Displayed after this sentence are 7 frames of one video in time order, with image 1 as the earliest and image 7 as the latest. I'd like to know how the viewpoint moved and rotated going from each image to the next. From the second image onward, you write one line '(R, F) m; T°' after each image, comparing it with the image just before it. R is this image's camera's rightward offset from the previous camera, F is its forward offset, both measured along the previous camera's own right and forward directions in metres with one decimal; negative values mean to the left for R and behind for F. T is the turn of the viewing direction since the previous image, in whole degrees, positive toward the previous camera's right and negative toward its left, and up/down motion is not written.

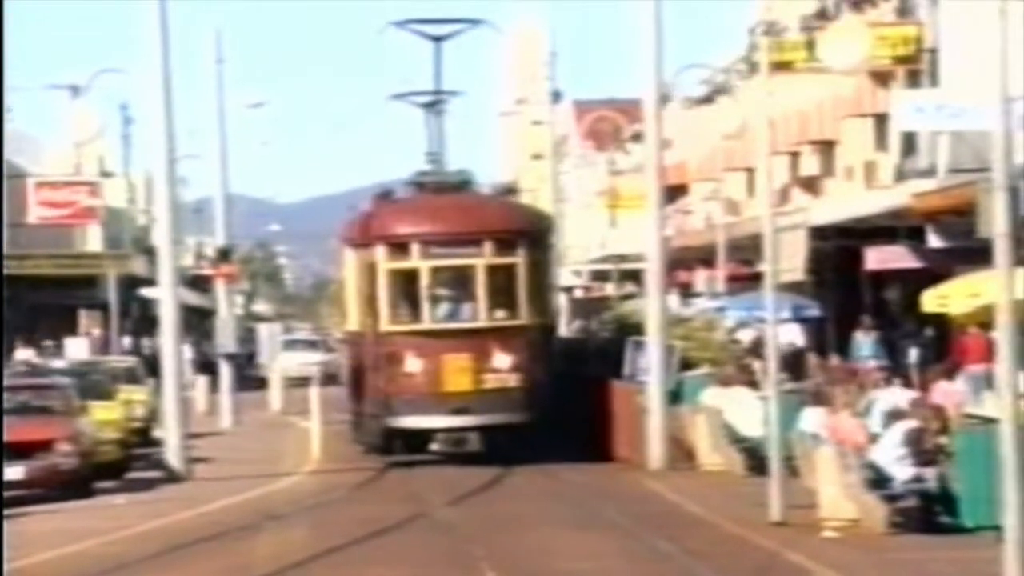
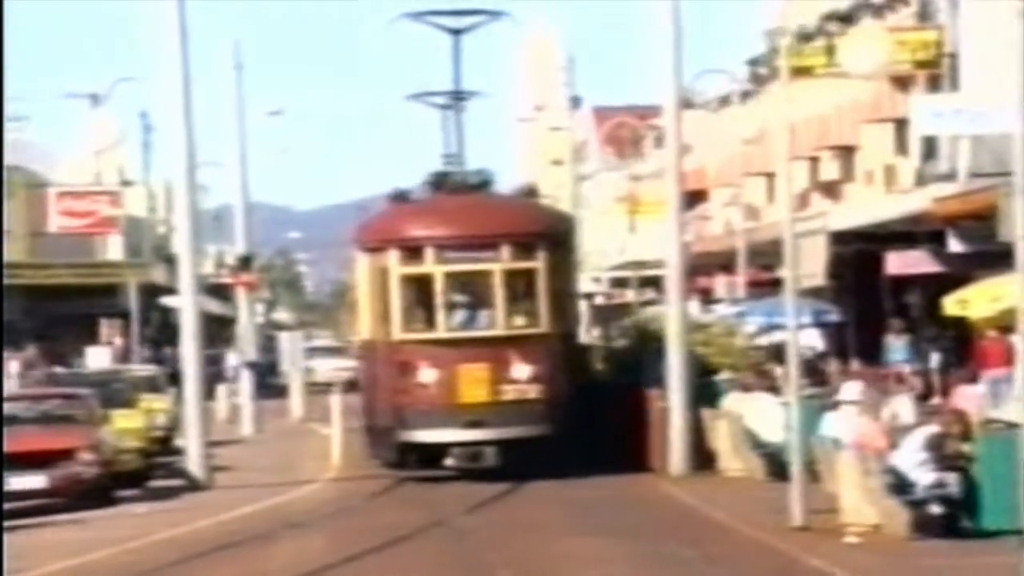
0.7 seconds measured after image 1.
(0.0, 0.0) m; 0°
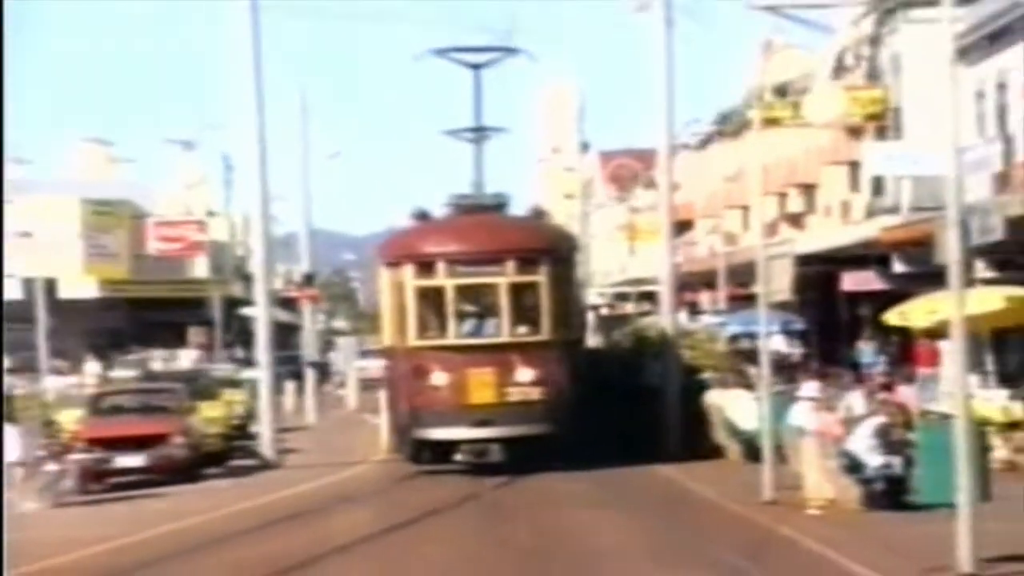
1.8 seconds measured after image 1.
(0.0, -3.6) m; 0°
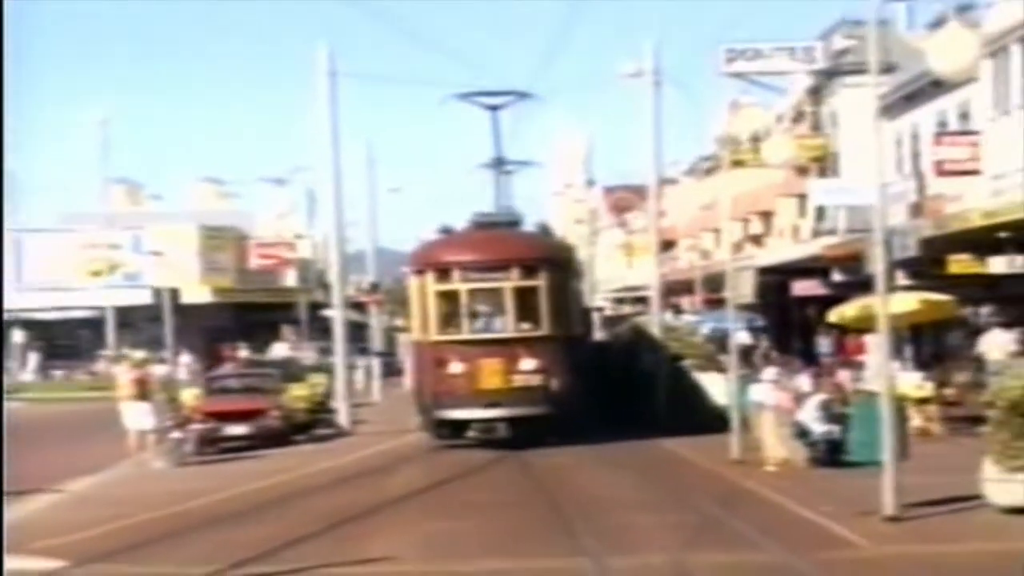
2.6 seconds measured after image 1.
(-0.2, -5.9) m; 0°
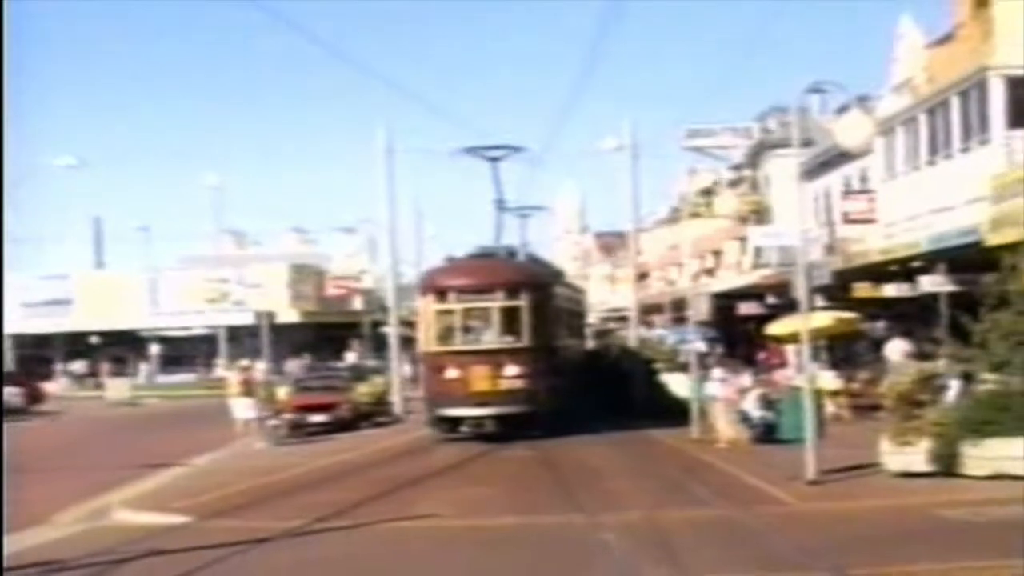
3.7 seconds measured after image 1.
(-0.2, -8.8) m; 0°
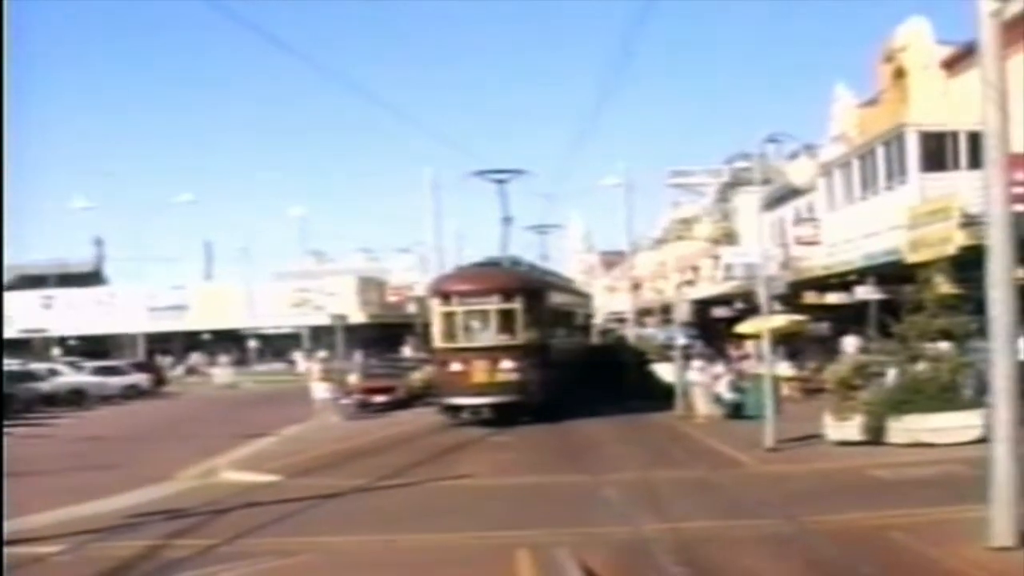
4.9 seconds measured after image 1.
(-0.3, -9.5) m; 0°
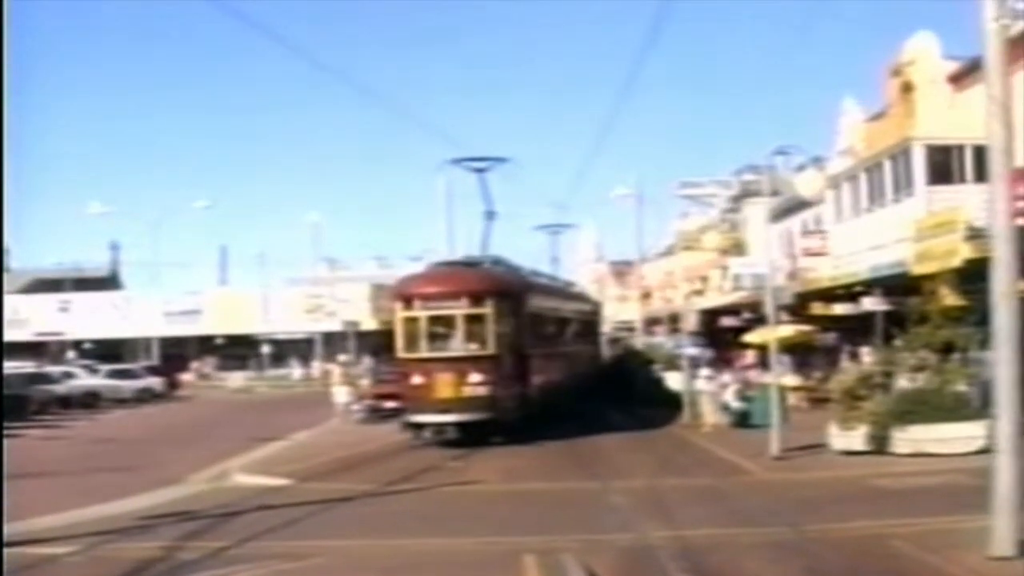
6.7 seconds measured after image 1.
(+0.1, -0.5) m; 0°
